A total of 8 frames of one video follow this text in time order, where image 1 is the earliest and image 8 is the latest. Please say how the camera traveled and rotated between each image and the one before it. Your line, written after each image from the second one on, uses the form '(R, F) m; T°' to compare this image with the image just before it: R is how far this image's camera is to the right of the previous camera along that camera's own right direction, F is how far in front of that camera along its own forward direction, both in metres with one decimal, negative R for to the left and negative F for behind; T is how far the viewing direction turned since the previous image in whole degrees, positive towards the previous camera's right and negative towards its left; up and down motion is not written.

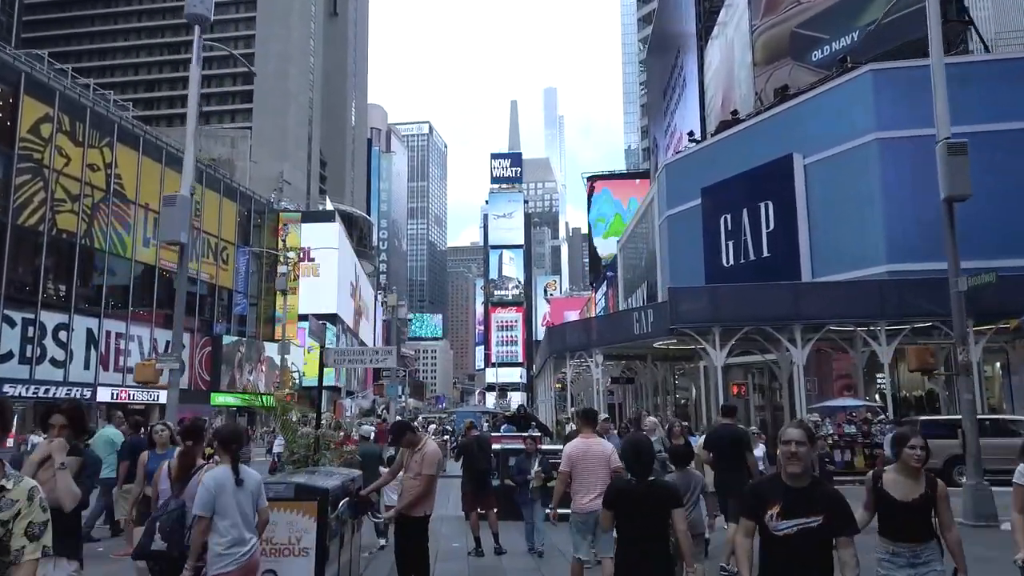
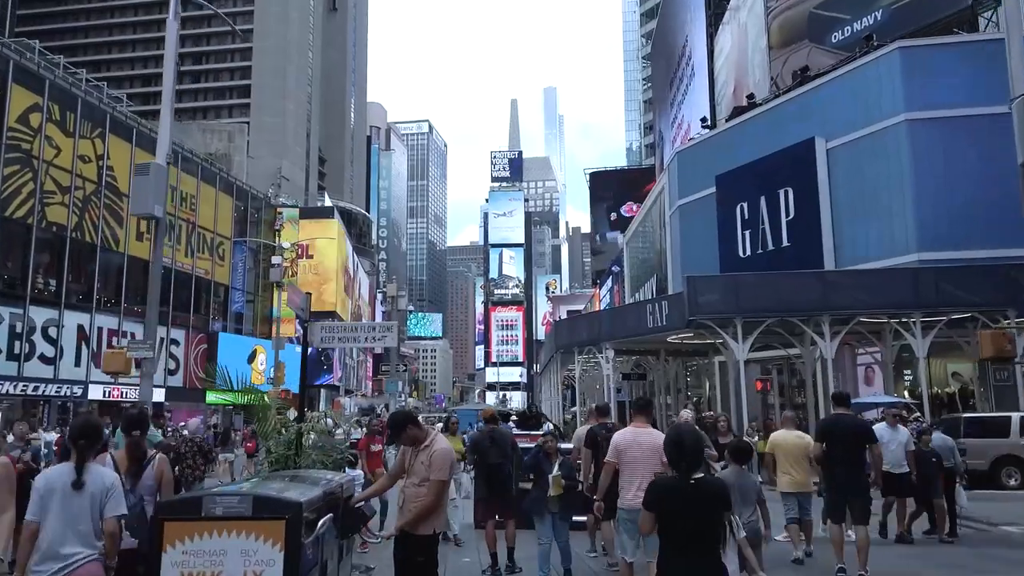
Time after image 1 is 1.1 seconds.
(-0.2, +1.3) m; 0°
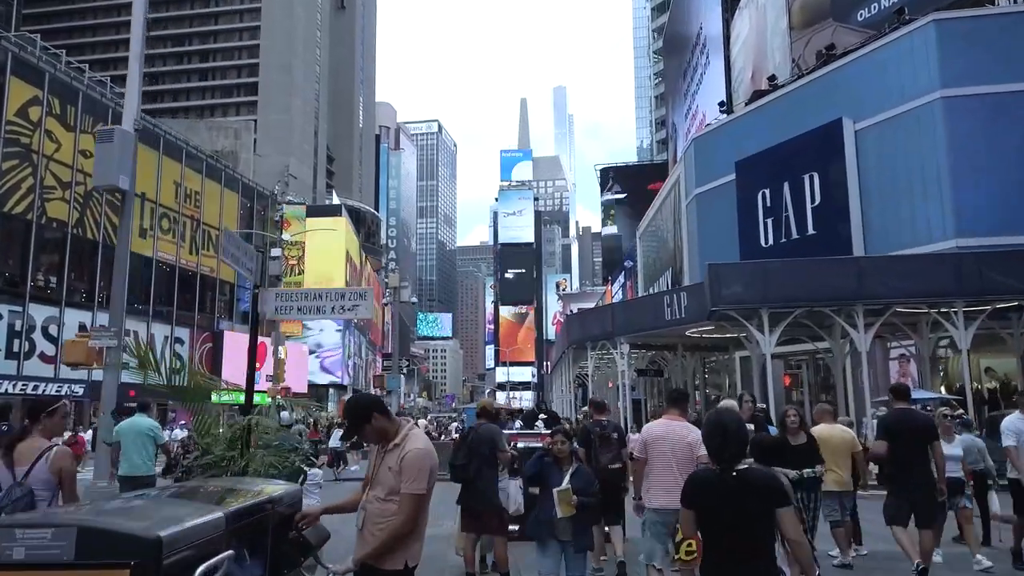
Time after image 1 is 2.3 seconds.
(0.0, +1.3) m; -1°
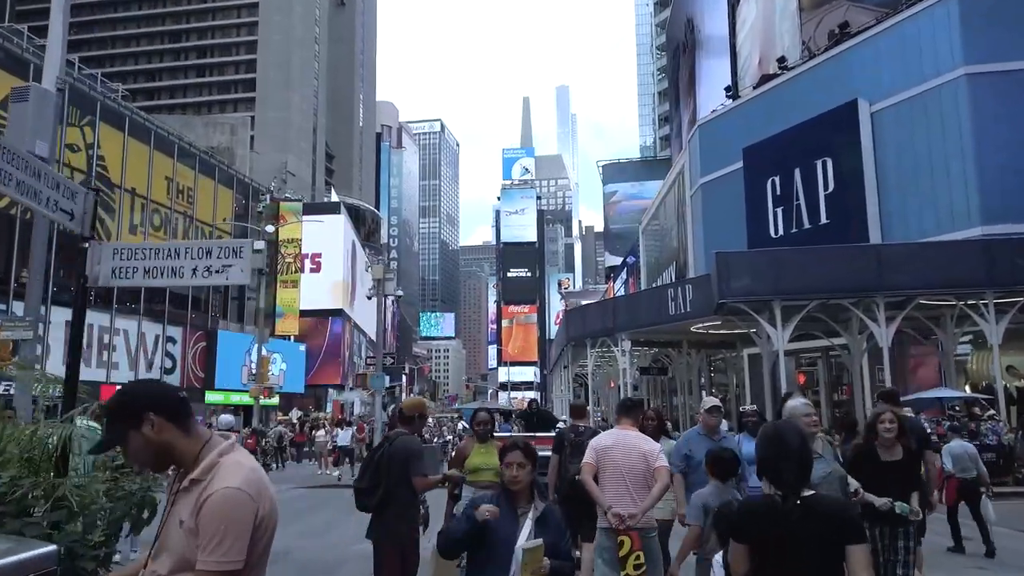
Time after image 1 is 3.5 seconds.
(+0.3, +1.4) m; 0°
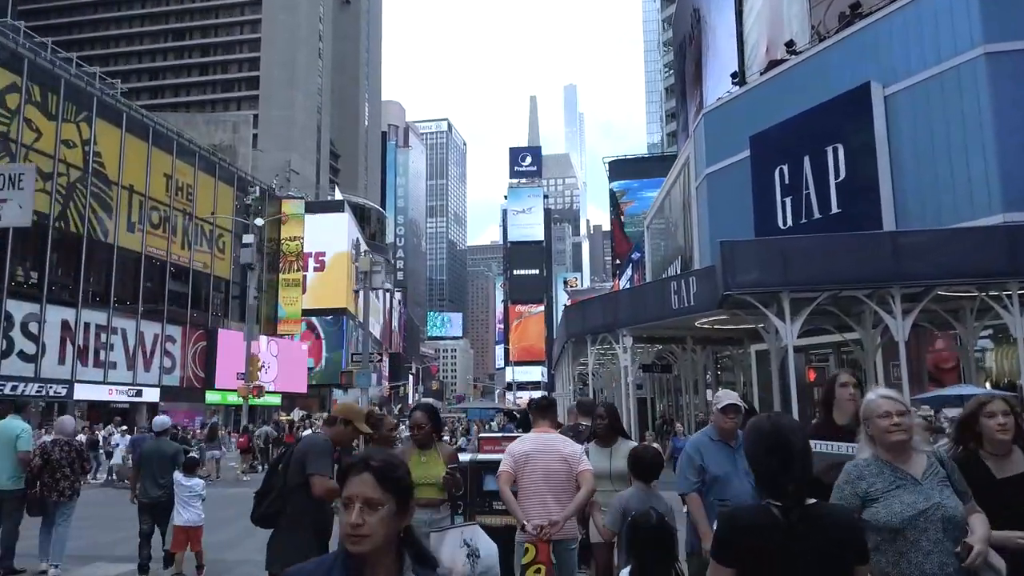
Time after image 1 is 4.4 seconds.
(+0.3, +1.0) m; -1°
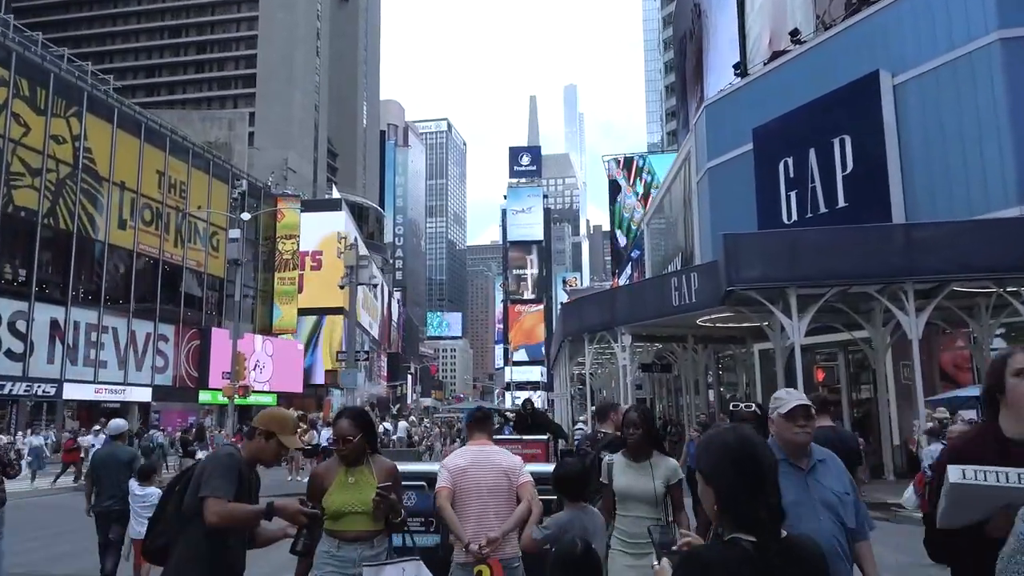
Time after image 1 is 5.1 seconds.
(+0.1, +0.8) m; 0°
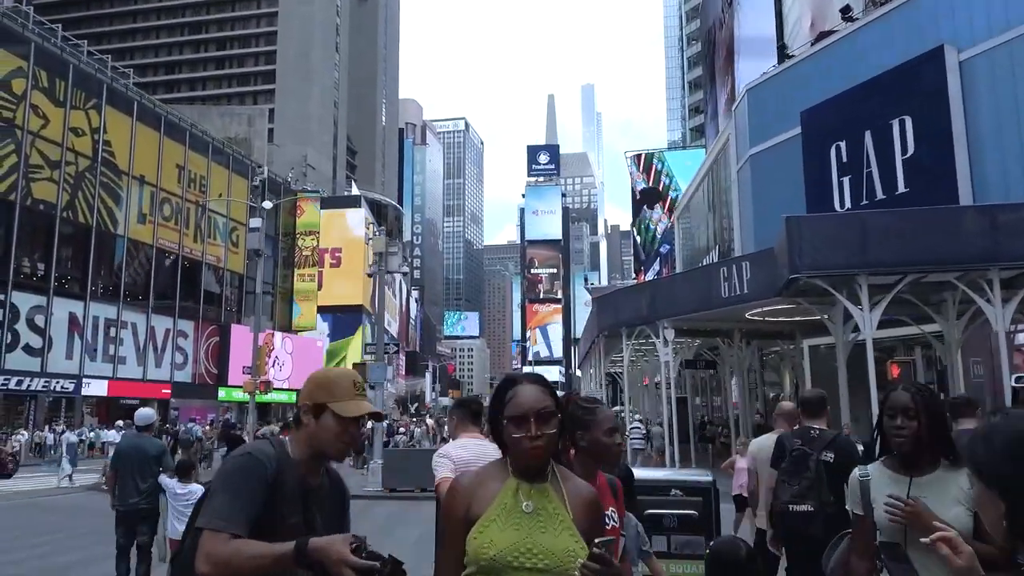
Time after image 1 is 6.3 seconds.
(-0.5, +1.1) m; -1°
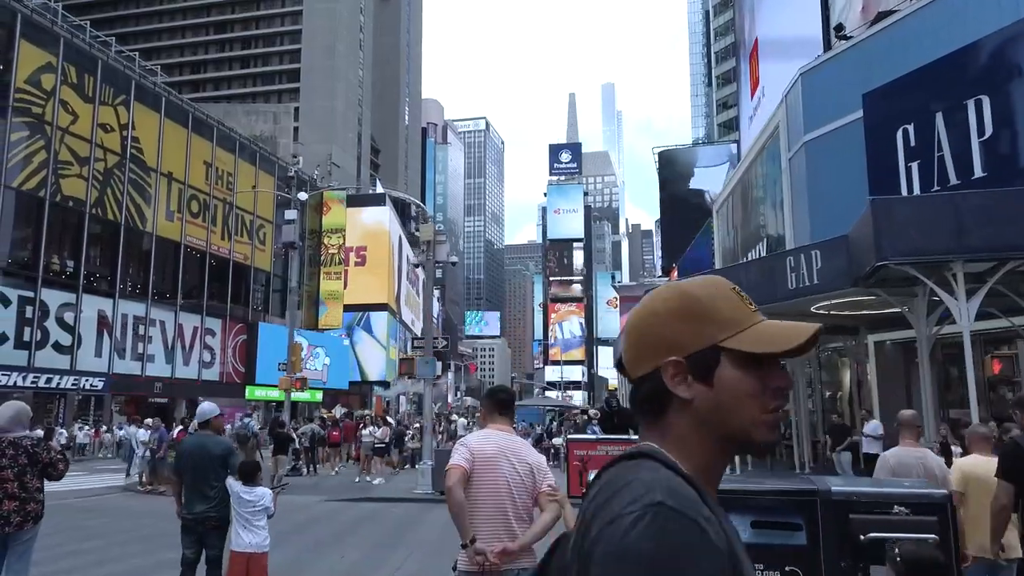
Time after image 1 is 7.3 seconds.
(-0.7, +0.9) m; -1°
